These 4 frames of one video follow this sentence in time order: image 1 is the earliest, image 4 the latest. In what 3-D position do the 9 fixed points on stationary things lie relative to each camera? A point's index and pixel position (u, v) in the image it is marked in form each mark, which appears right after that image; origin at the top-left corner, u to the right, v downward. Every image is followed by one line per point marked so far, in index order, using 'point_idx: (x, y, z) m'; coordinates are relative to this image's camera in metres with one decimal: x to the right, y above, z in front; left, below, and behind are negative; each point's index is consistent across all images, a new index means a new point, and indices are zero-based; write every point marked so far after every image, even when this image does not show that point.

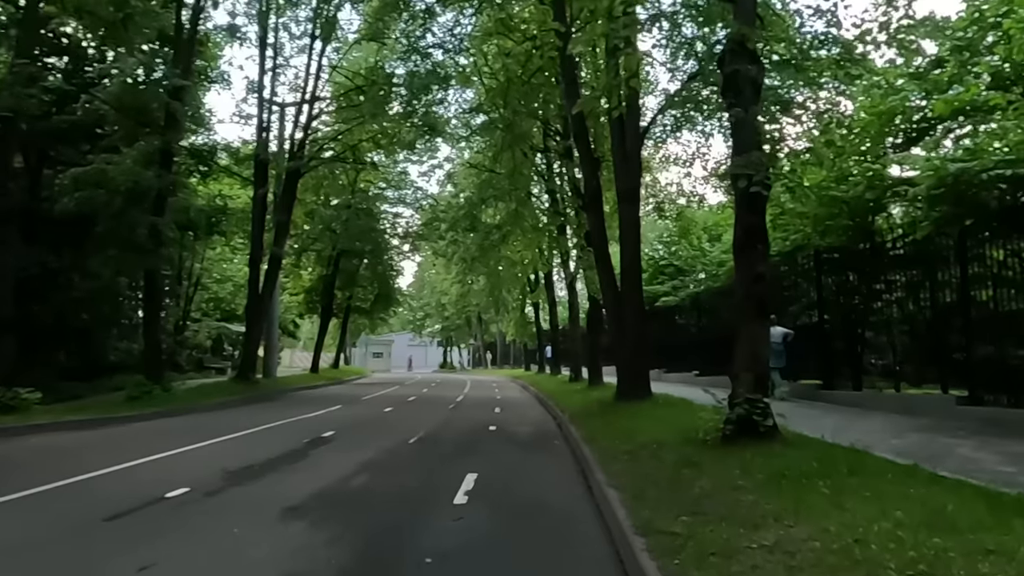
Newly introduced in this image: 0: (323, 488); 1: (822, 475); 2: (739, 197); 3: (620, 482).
0: (-2.0, -2.1, +9.5) m
1: (+2.6, -1.6, +7.5) m
2: (+2.8, +1.1, +10.9) m
3: (+1.1, -1.9, +8.7) m
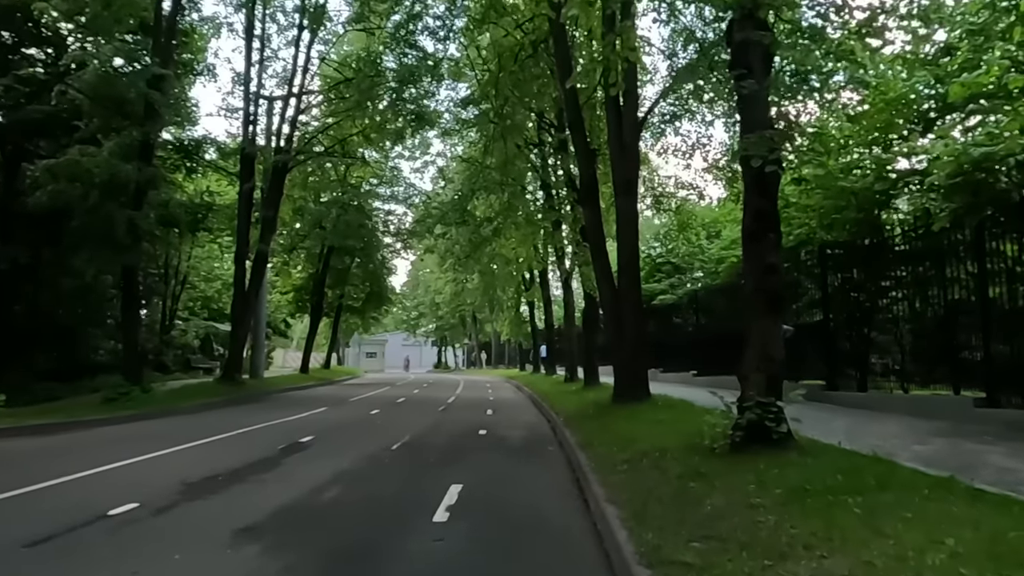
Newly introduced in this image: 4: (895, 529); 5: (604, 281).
0: (-2.1, -2.1, +8.5) m
1: (+2.5, -1.5, +6.6) m
2: (+2.7, +1.2, +10.0) m
3: (+0.9, -1.8, +7.8) m
4: (+2.3, -1.5, +5.4) m
5: (+2.1, +0.1, +19.8) m
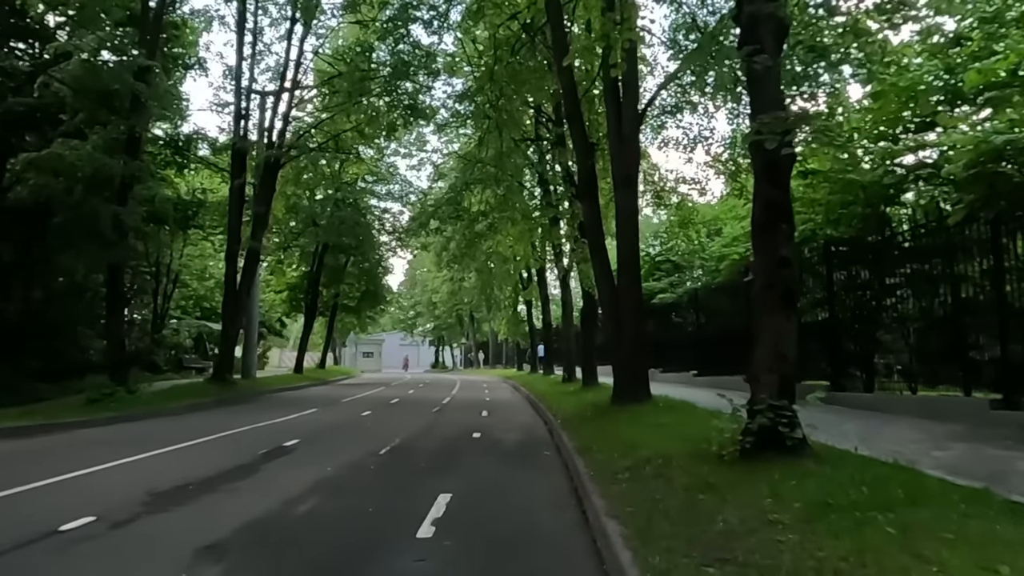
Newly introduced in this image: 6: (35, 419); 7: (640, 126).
0: (-2.2, -2.0, +7.9) m
1: (+2.5, -1.5, +6.0) m
2: (+2.6, +1.3, +9.3) m
3: (+0.9, -1.8, +7.1) m
4: (+2.3, -1.4, +4.7) m
5: (+2.0, +0.2, +19.1) m
6: (-9.6, -2.6, +17.8) m
7: (+2.7, +3.4, +18.5) m
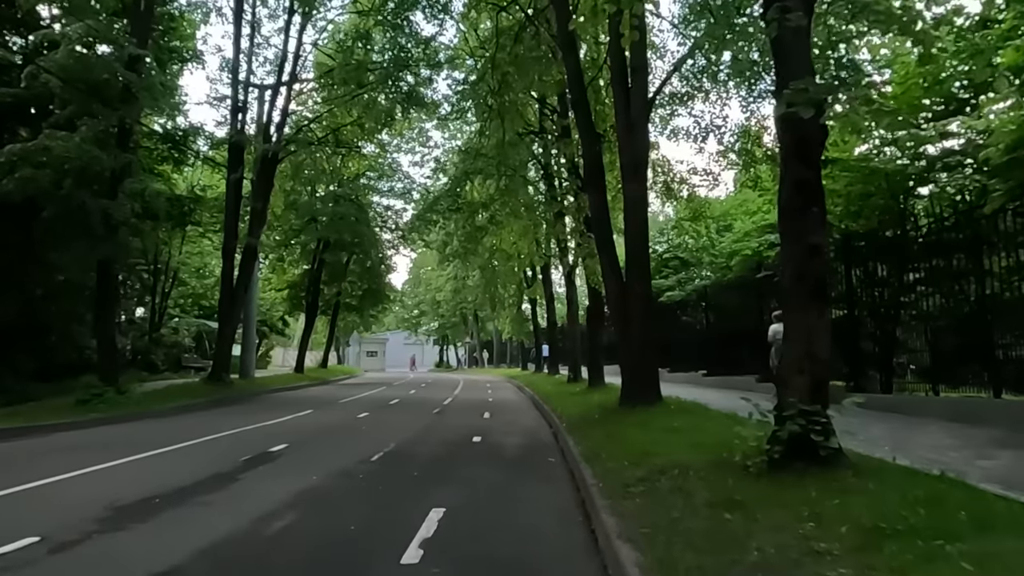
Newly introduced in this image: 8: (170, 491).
0: (-2.2, -1.9, +7.0) m
1: (+2.5, -1.4, +5.1) m
2: (+2.6, +1.4, +8.4) m
3: (+0.9, -1.7, +6.2) m
4: (+2.2, -1.3, +3.8) m
5: (+2.0, +0.3, +18.2) m
6: (-9.5, -2.6, +16.9) m
7: (+2.7, +3.5, +17.6) m
8: (-3.5, -2.1, +9.0) m
